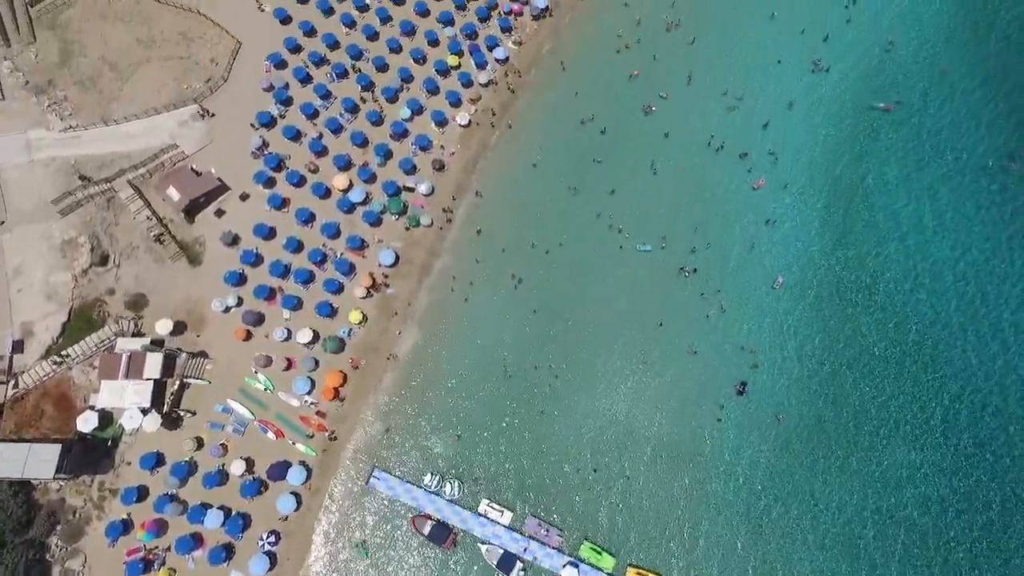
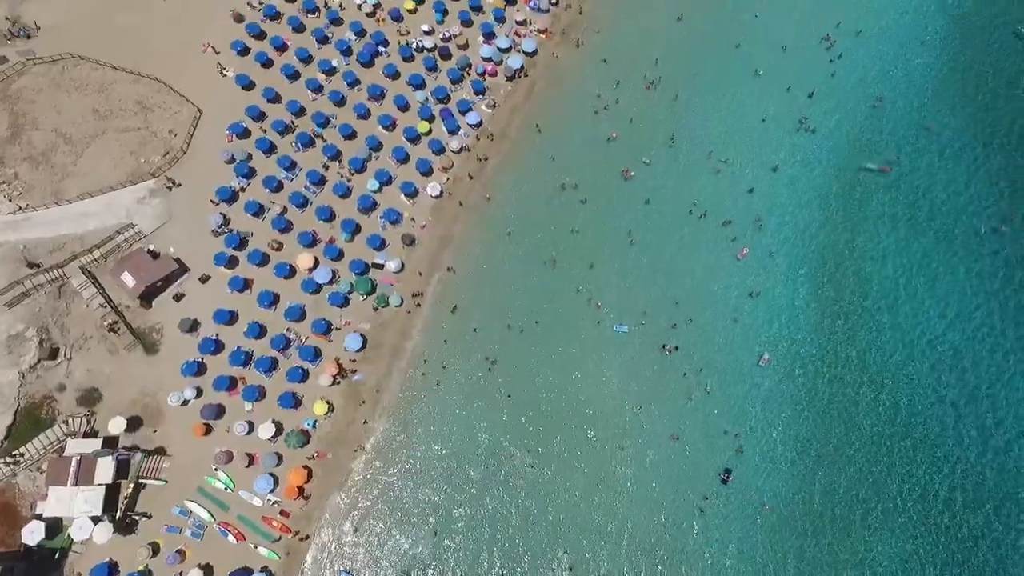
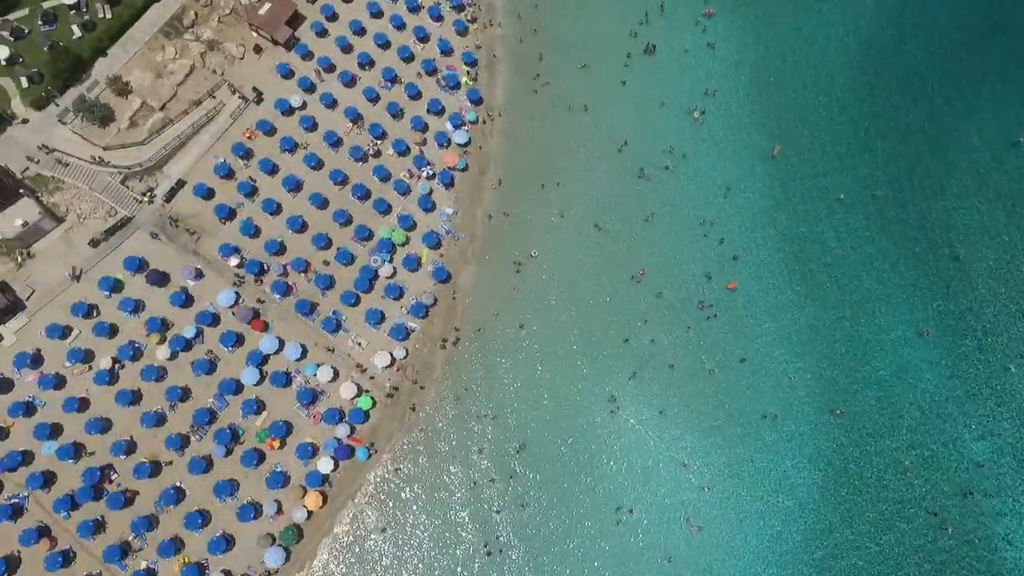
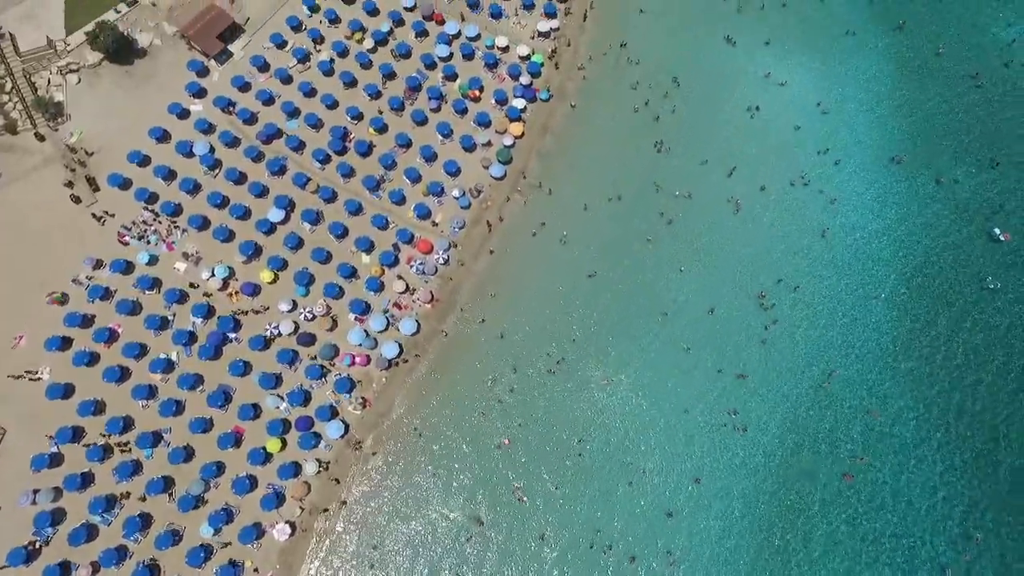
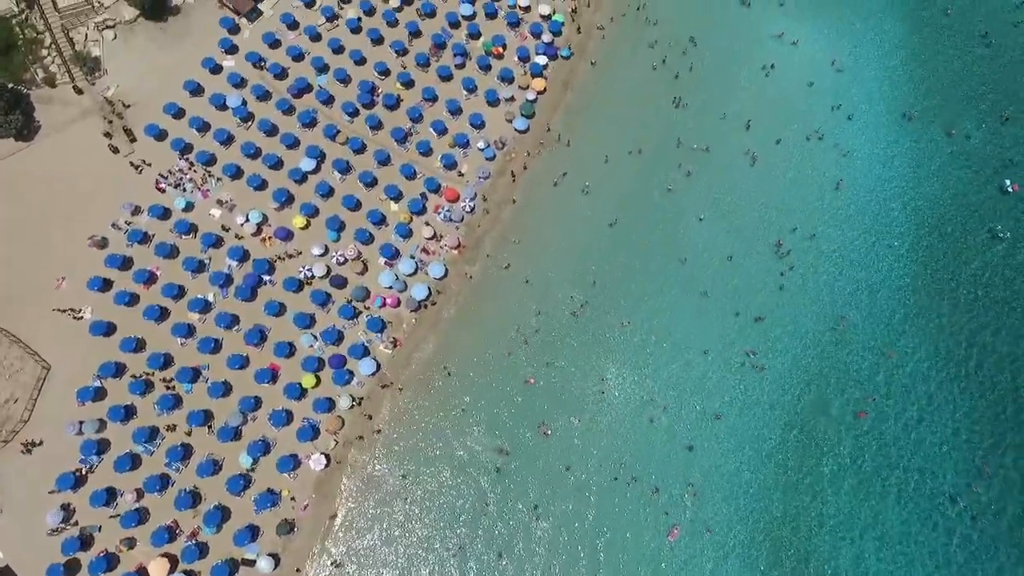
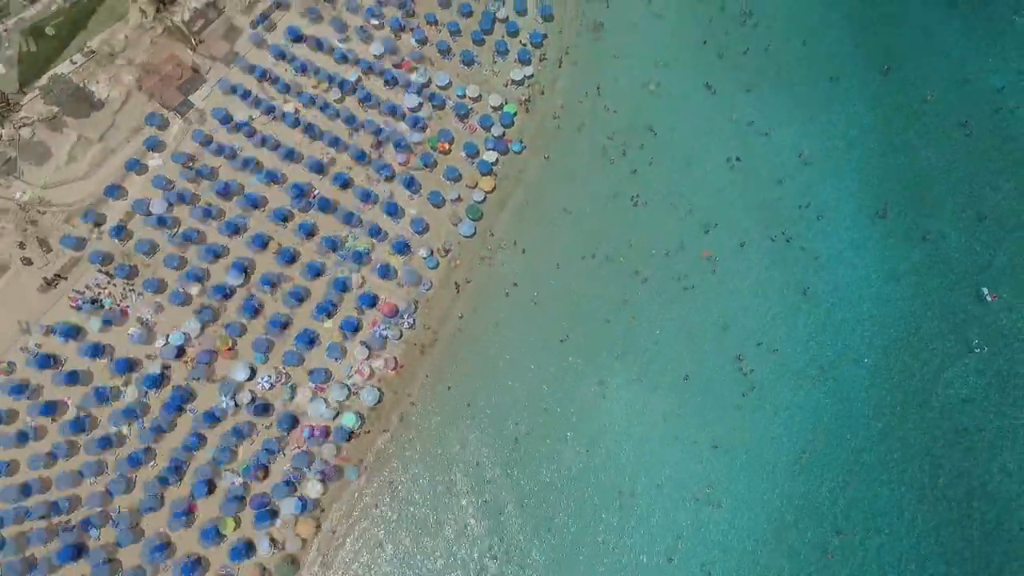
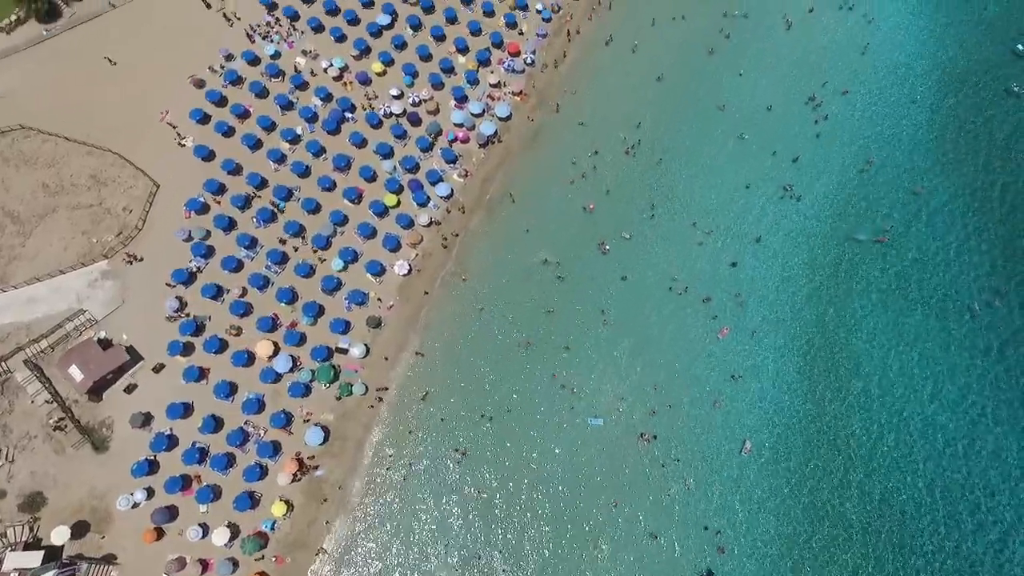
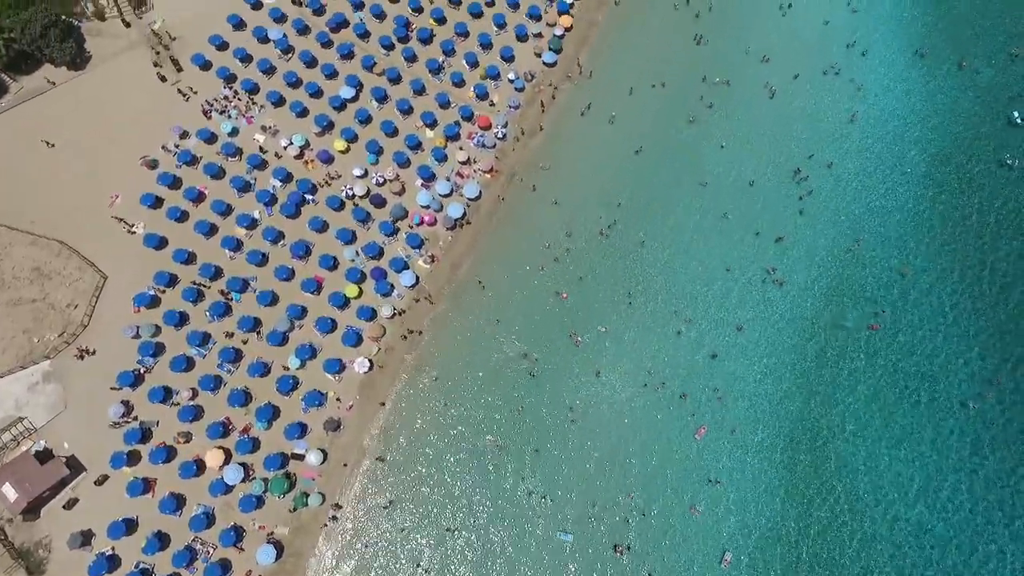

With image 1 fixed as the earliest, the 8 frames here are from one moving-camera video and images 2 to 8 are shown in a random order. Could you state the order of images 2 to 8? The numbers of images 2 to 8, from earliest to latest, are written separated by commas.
2, 7, 8, 5, 4, 6, 3
